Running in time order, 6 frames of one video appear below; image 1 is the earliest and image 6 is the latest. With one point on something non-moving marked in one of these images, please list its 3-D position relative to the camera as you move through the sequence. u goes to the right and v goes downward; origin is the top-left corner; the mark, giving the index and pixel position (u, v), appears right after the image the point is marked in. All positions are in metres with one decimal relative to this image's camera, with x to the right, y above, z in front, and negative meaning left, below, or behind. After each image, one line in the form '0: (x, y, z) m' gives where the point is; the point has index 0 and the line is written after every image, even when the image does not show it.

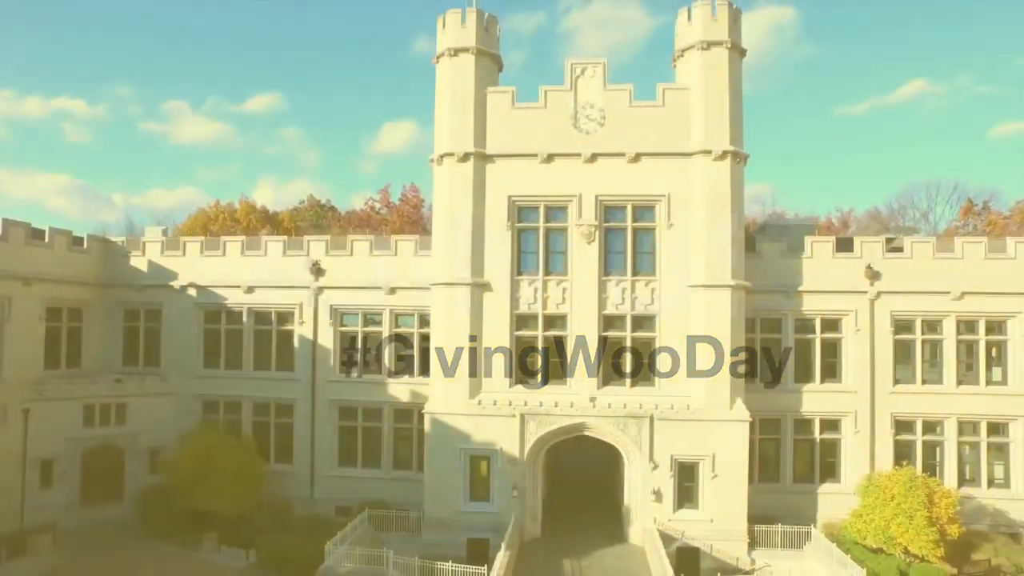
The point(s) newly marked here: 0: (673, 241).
0: (+5.1, +1.5, +19.8) m
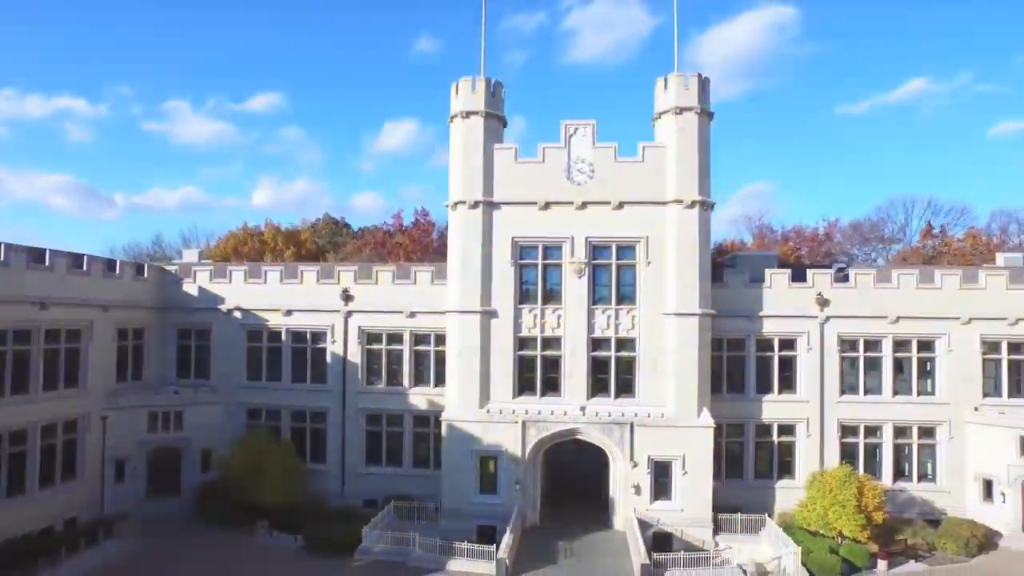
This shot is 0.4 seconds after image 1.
0: (+5.2, +0.5, +23.6) m
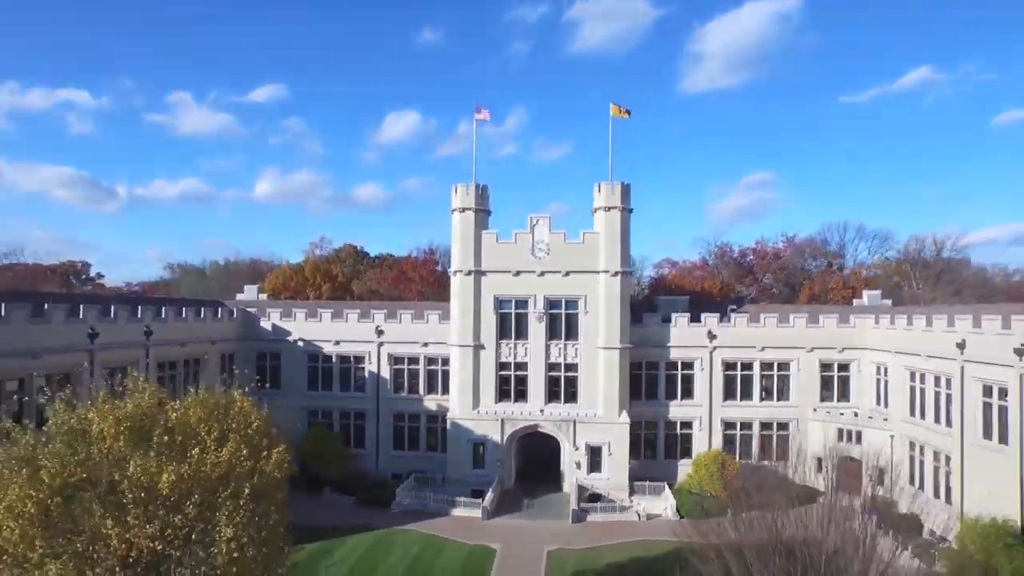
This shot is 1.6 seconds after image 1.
0: (+4.2, -1.9, +34.7) m
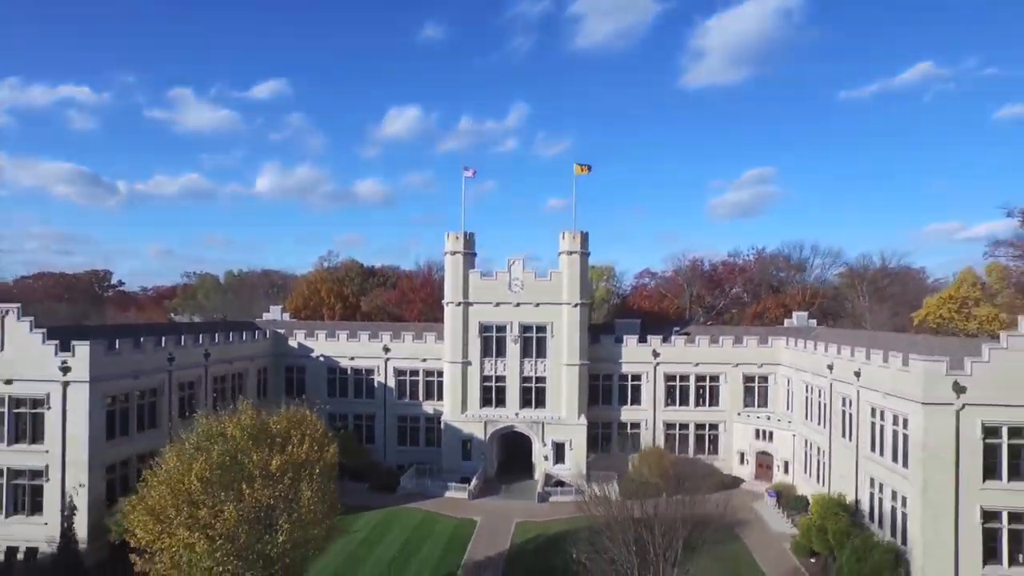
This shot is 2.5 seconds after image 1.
0: (+2.9, -3.8, +43.3) m
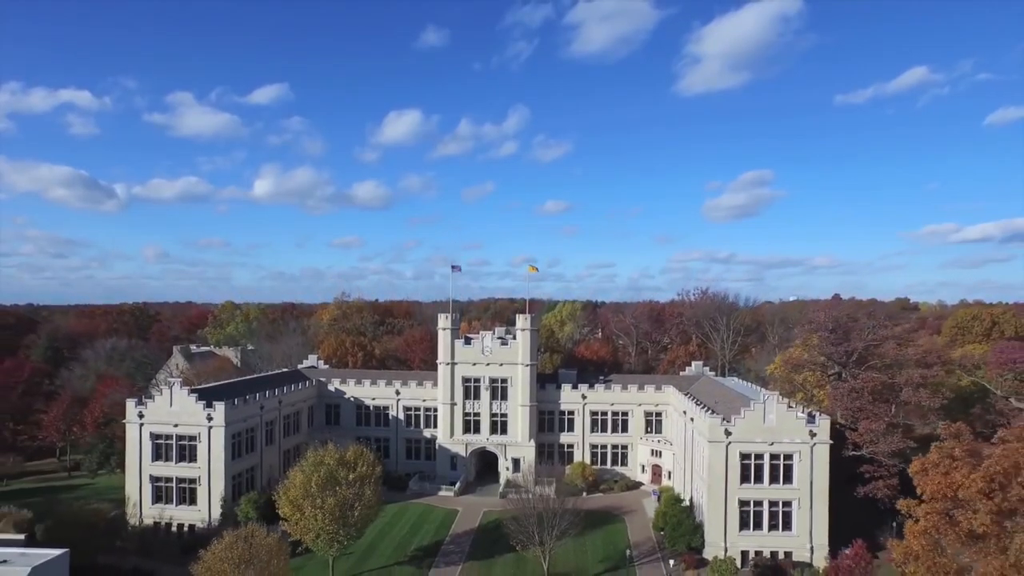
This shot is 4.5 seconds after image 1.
0: (+0.1, -10.4, +63.5) m
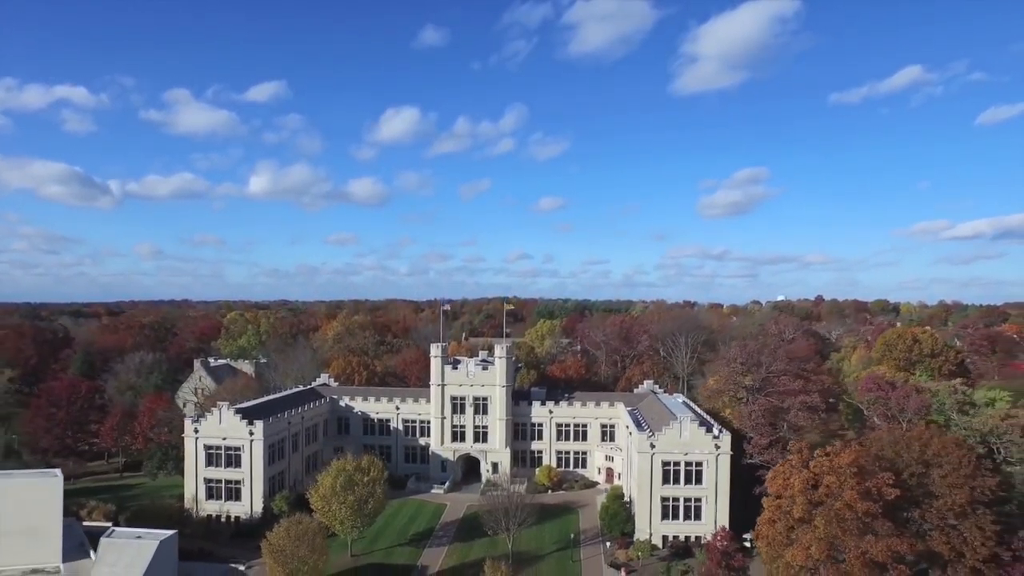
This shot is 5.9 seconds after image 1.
0: (-2.5, -14.8, +77.4) m
